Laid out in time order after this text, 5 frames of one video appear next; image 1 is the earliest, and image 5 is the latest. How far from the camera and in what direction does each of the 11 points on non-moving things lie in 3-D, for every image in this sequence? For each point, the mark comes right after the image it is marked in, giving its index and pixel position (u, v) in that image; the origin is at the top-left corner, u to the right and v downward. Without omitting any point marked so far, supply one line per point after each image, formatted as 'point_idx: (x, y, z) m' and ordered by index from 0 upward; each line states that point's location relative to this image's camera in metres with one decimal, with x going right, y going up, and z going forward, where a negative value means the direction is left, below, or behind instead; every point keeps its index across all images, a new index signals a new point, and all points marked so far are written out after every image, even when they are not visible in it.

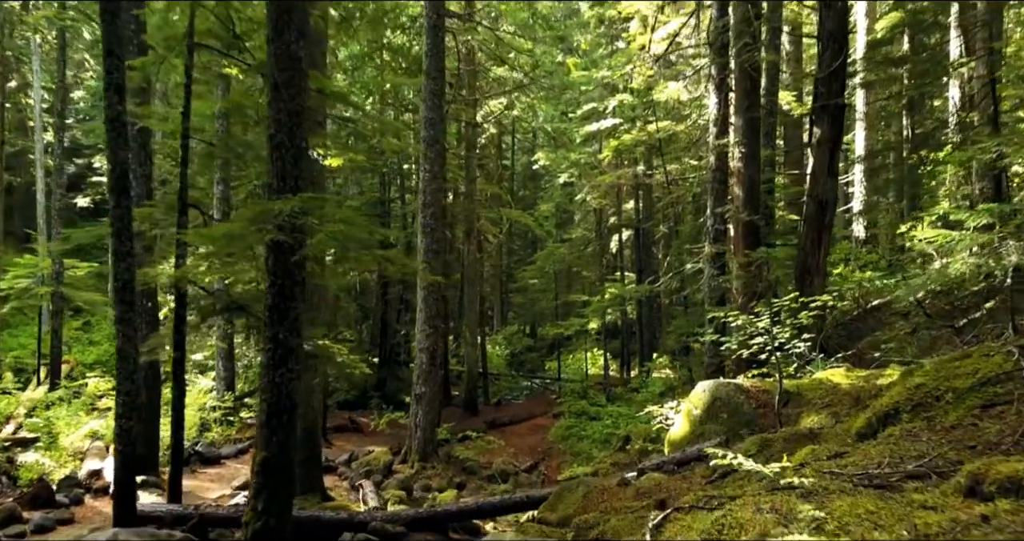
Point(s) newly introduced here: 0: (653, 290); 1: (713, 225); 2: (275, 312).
0: (+2.6, -0.4, +13.5) m
1: (+3.2, +0.7, +11.9) m
2: (-1.9, -0.3, +5.9) m
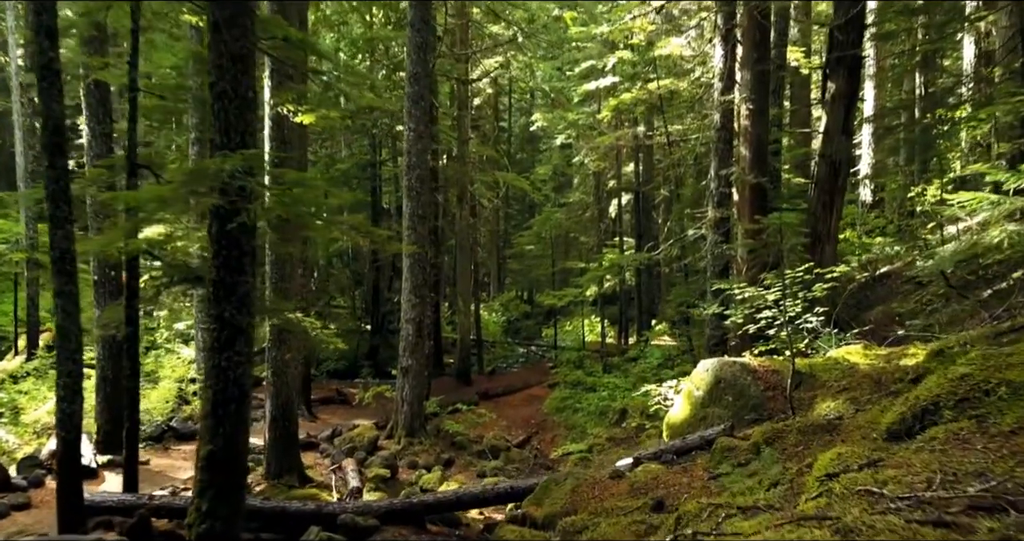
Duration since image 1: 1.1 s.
0: (+2.4, +0.2, +12.7) m
1: (+3.0, +1.2, +11.1) m
2: (-2.0, -0.1, +5.1) m
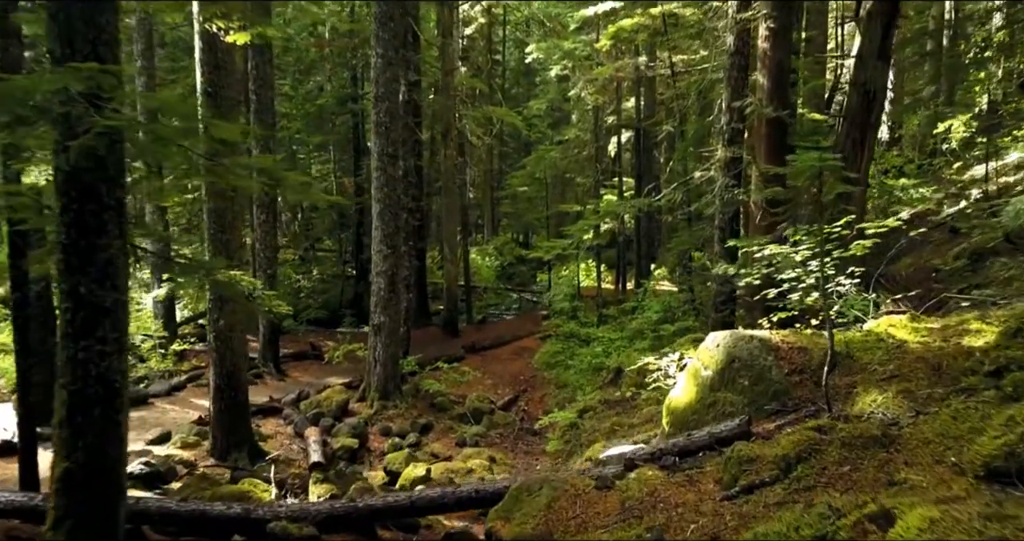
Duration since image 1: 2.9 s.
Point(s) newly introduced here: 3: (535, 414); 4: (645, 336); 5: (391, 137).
0: (+2.2, +1.0, +11.4) m
1: (+2.8, +1.9, +9.6) m
2: (-2.3, +0.1, +3.8) m
3: (+0.4, -2.4, +12.2) m
4: (+2.4, -1.2, +13.4) m
5: (-1.8, +2.0, +11.1) m
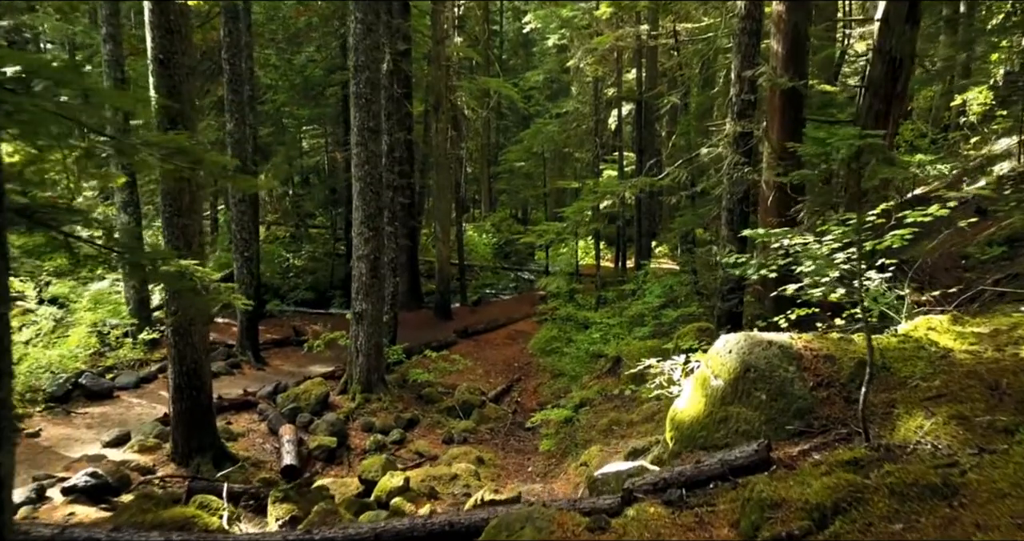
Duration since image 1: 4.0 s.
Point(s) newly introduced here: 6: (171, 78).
0: (+2.0, +1.3, +10.5) m
1: (+2.7, +2.1, +8.8) m
2: (-2.4, +0.1, +3.0) m
3: (+0.3, -2.1, +11.5) m
4: (+2.3, -0.9, +12.7) m
5: (-1.9, +2.2, +10.3) m
6: (-3.3, +1.9, +7.2) m
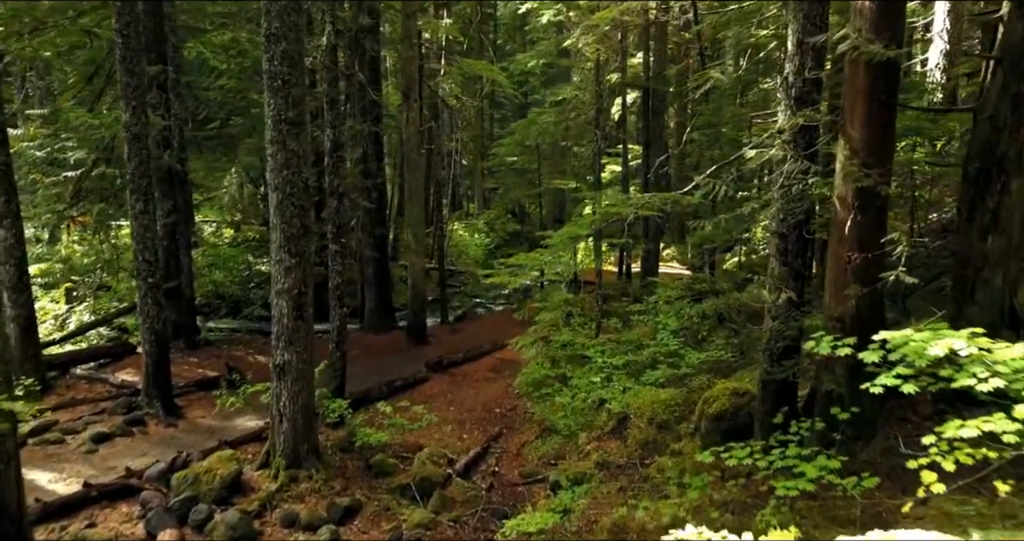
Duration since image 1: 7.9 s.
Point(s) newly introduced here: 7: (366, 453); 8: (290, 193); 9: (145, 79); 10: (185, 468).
0: (+1.7, +0.9, +7.9) m
1: (+2.4, +1.6, +6.1) m
2: (-2.7, -0.5, +0.4) m
3: (0.0, -2.5, +8.9) m
4: (+2.0, -1.3, +10.1) m
5: (-2.2, +1.8, +7.7) m
6: (-3.6, +1.4, +4.6) m
7: (-1.8, -2.2, +9.1) m
8: (-2.3, +0.8, +7.8) m
9: (-4.8, +2.5, +9.9) m
10: (-3.6, -2.1, +8.2) m
